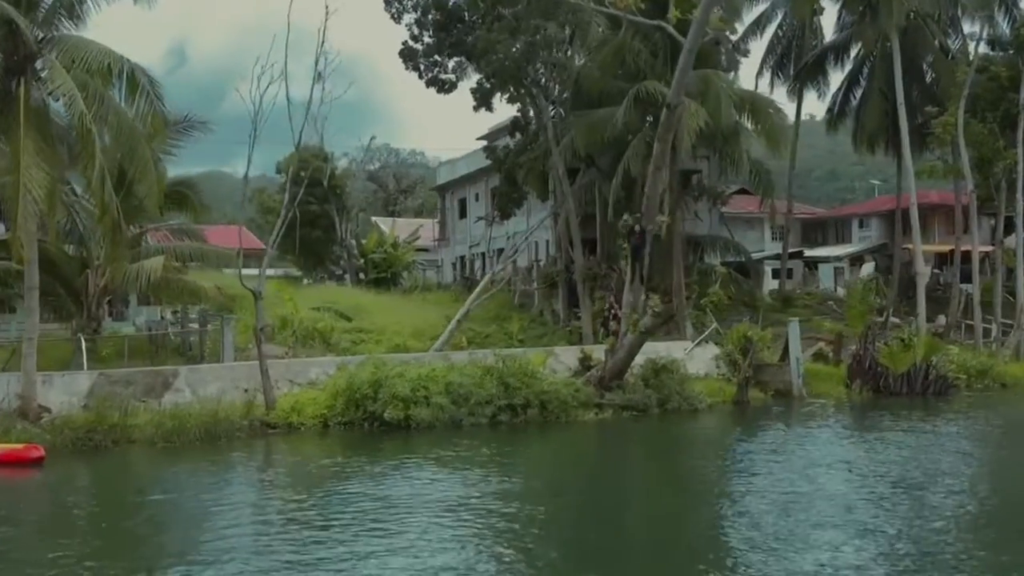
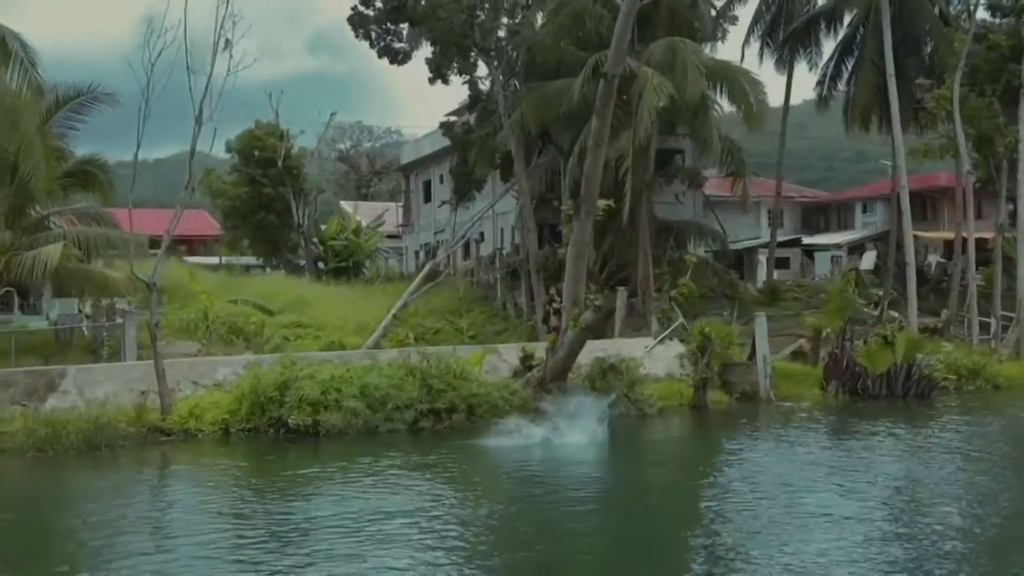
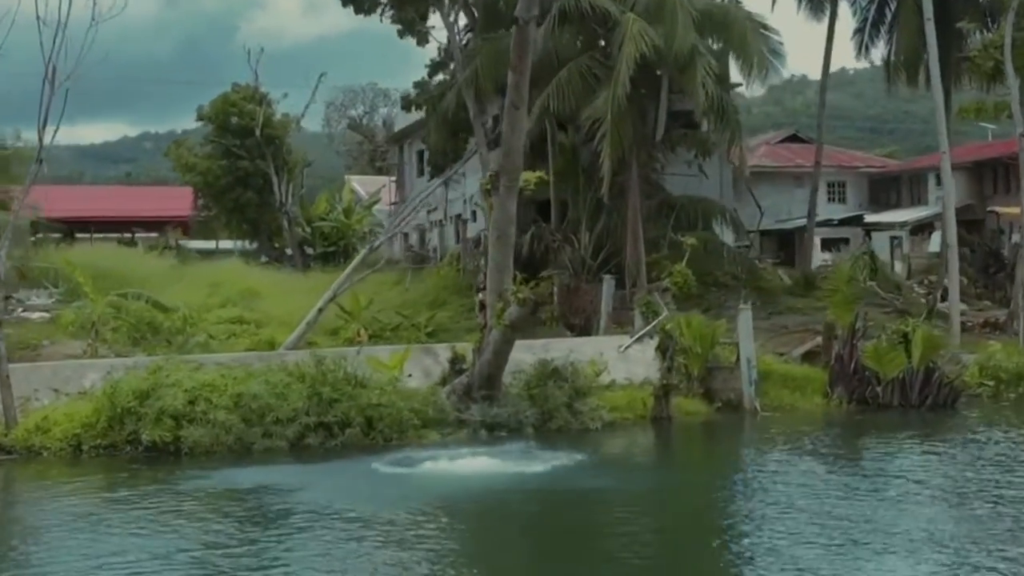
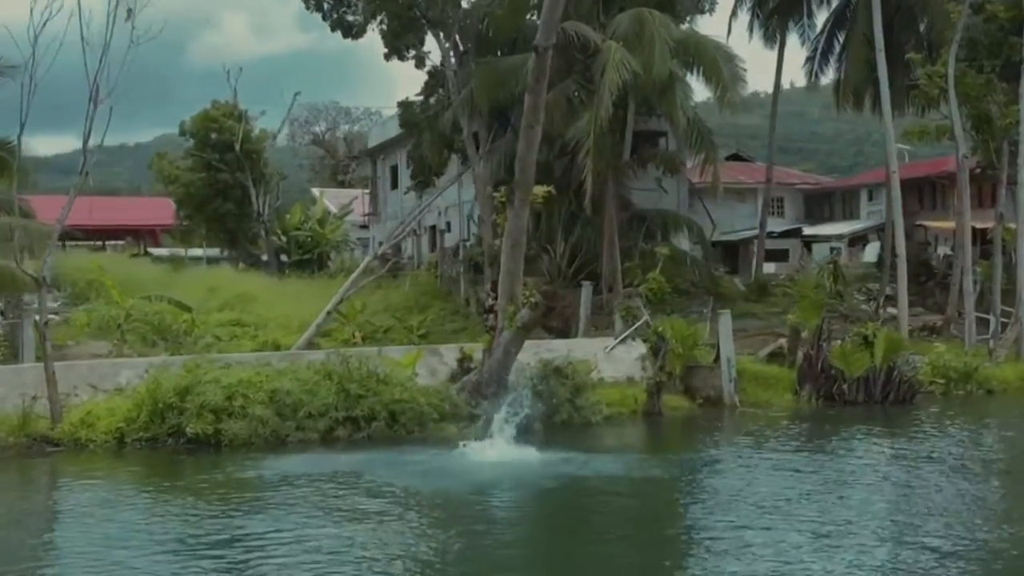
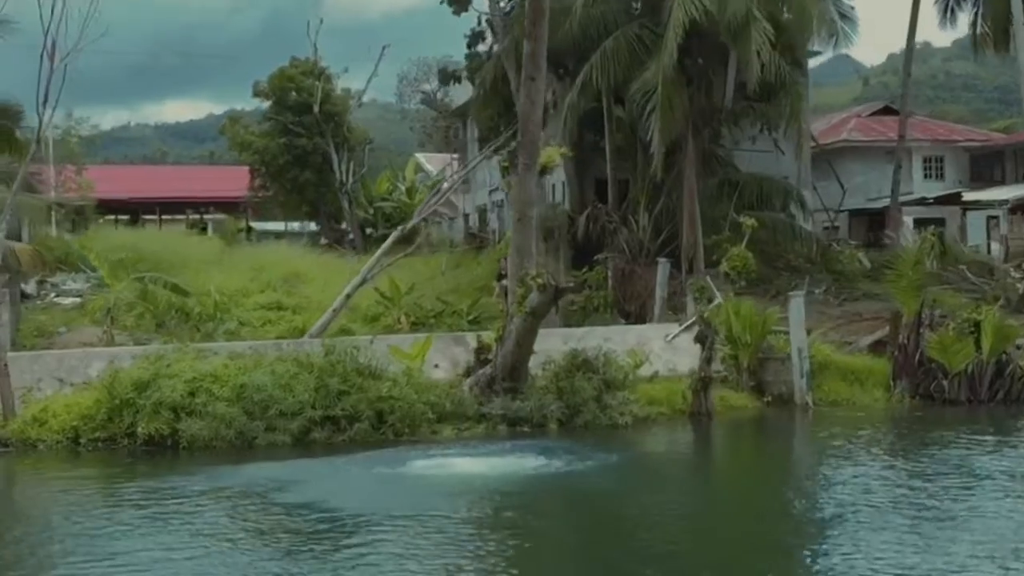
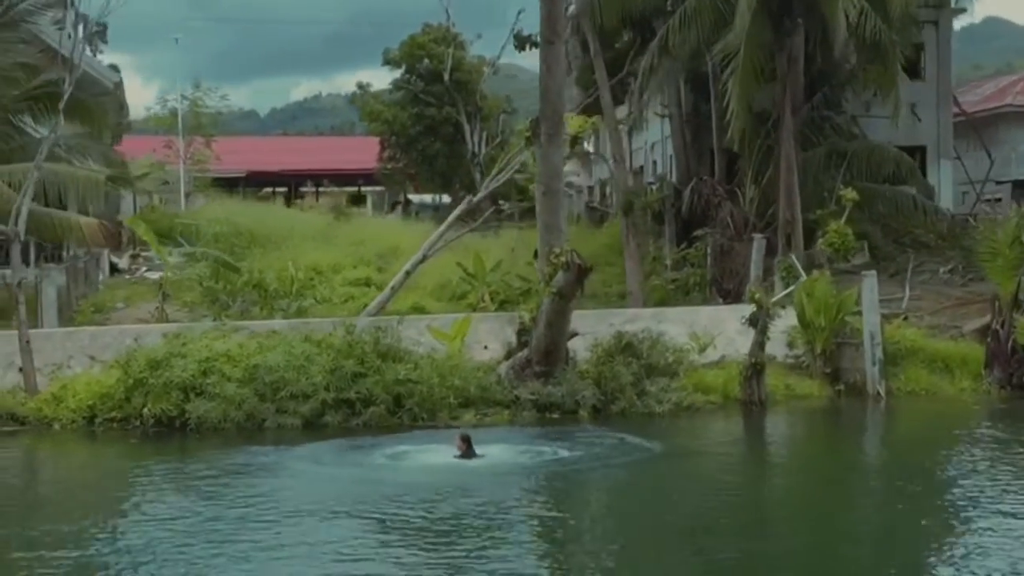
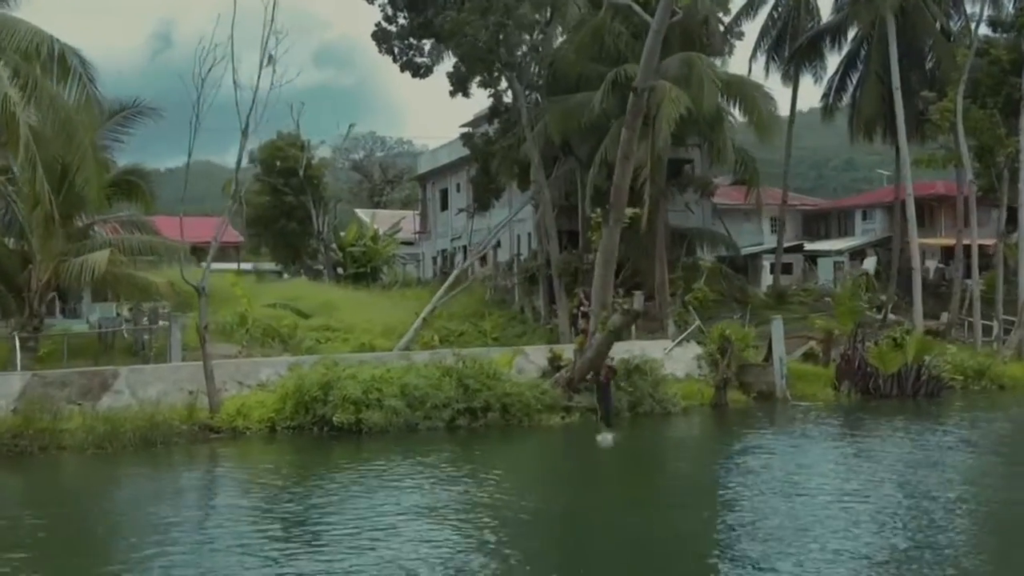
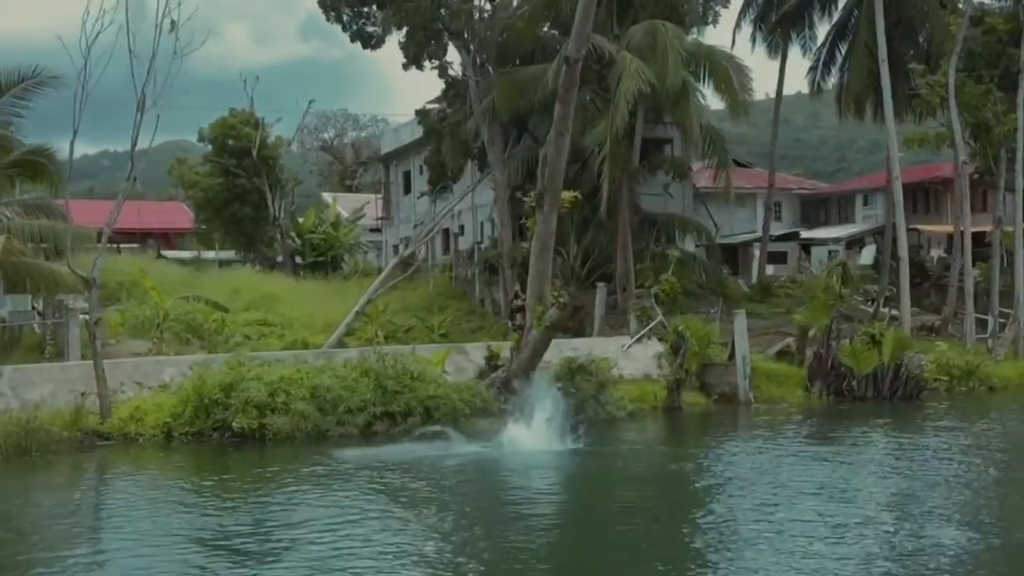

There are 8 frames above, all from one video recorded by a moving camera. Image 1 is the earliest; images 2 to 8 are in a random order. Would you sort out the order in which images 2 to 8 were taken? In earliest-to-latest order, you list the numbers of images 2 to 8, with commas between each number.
7, 2, 8, 4, 3, 5, 6
